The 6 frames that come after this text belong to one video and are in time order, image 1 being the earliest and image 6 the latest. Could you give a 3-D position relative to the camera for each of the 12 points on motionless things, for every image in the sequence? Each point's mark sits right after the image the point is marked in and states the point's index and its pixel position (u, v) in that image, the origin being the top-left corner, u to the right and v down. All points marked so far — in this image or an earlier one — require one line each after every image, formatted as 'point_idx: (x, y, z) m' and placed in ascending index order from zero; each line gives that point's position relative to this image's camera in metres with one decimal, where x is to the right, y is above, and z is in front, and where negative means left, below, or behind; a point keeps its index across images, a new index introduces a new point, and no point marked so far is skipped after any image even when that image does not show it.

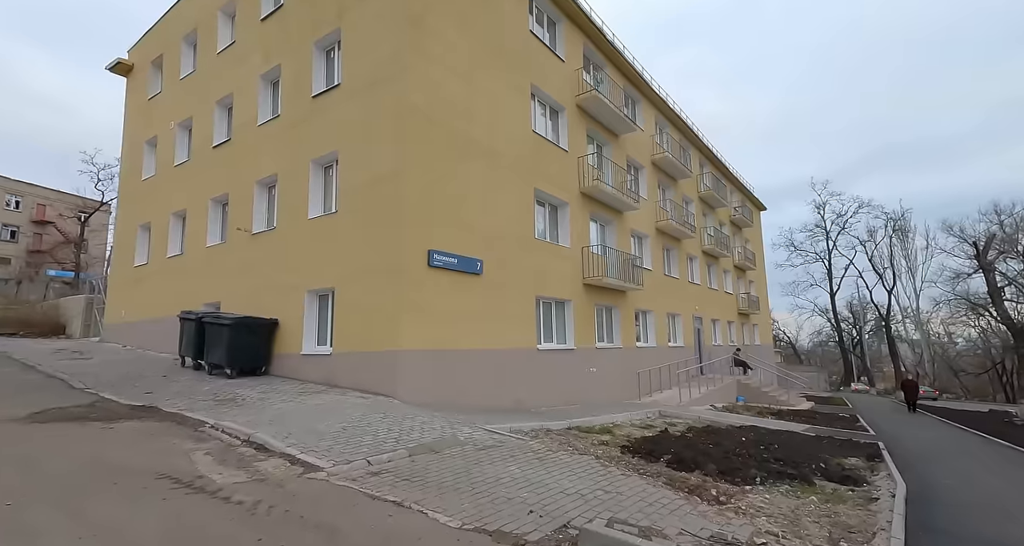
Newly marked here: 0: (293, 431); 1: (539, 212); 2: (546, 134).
0: (-2.5, -1.8, +5.5) m
1: (+0.7, +1.7, +13.2) m
2: (+1.0, +3.9, +13.5) m
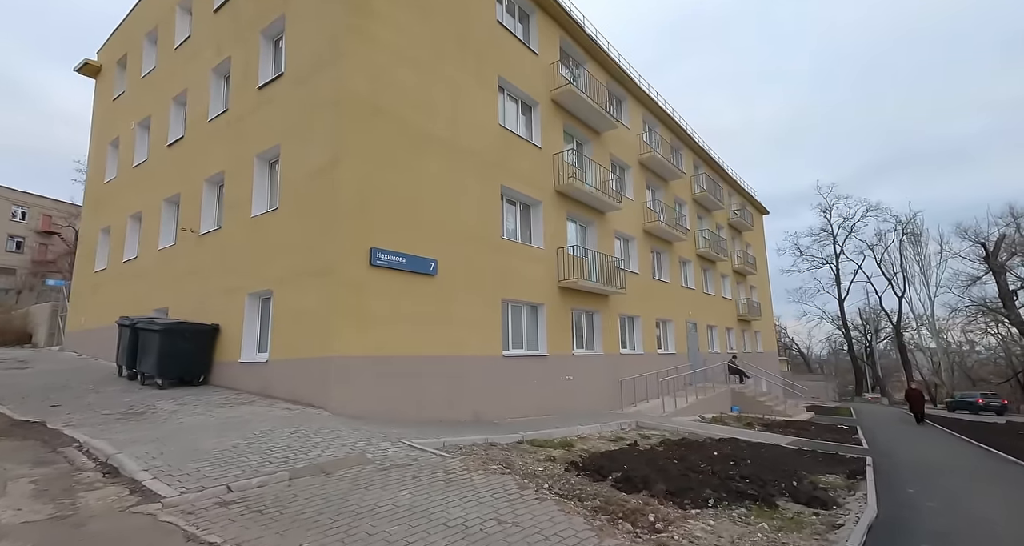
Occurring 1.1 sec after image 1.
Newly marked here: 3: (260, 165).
0: (-3.4, -1.8, +4.8) m
1: (-0.1, +1.6, +12.5) m
2: (+0.1, +3.8, +12.9) m
3: (-5.0, +2.1, +9.6) m
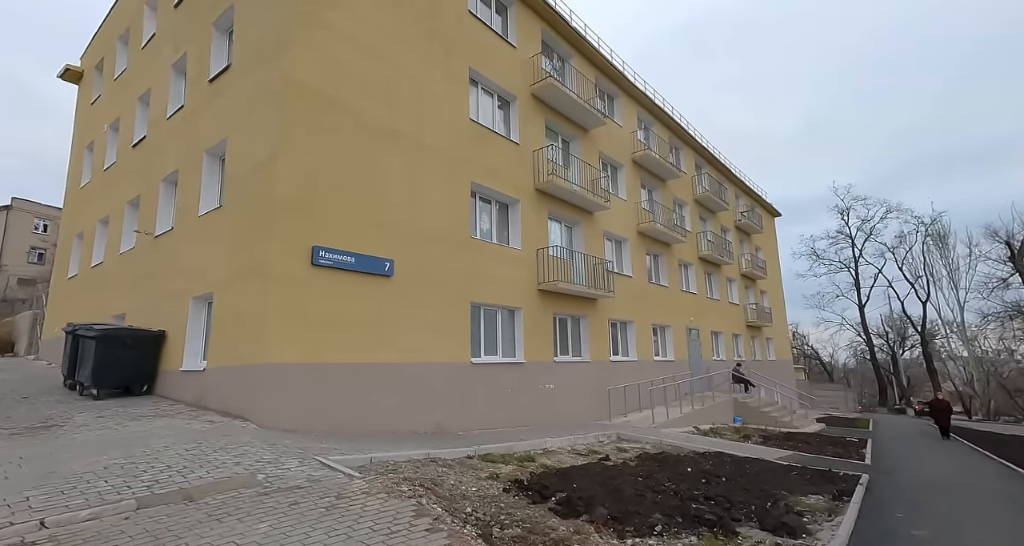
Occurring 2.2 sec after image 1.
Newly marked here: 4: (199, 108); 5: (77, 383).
0: (-4.3, -1.7, +4.3) m
1: (-0.7, +1.5, +11.9) m
2: (-0.5, +3.7, +12.3) m
3: (-5.7, +2.1, +9.1) m
4: (-6.2, +3.3, +9.6) m
5: (-7.7, -1.9, +8.6) m
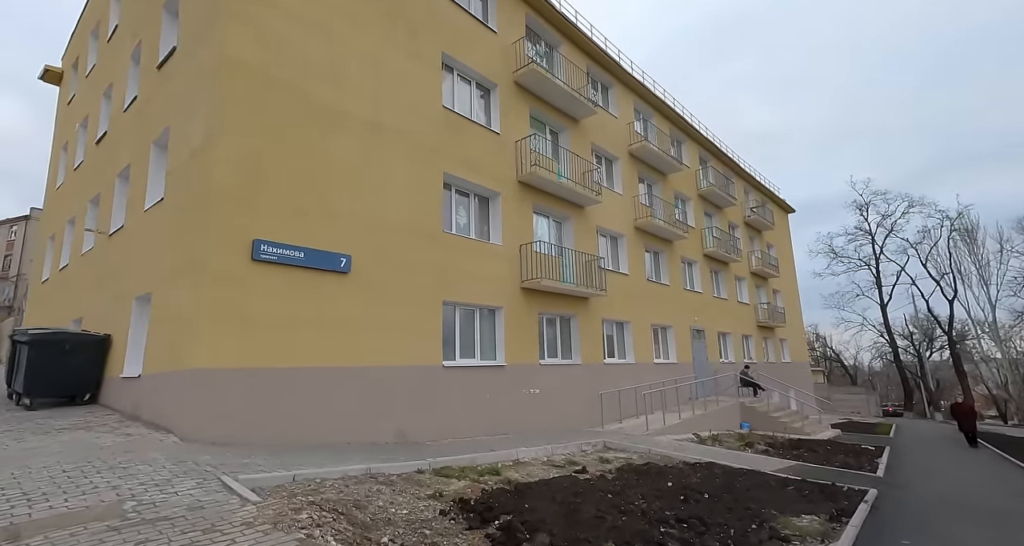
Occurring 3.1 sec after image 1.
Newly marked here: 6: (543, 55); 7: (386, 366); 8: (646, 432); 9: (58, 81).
0: (-5.0, -1.6, +3.6) m
1: (-1.2, +1.6, +11.2) m
2: (-1.0, +3.8, +11.6) m
3: (-6.3, +2.1, +8.6) m
4: (-6.8, +3.3, +9.0) m
5: (-8.2, -1.9, +8.1) m
6: (+0.9, +6.2, +13.9) m
7: (-2.2, -1.7, +8.6) m
8: (+3.3, -3.9, +11.9) m
9: (-14.6, +6.1, +15.6) m
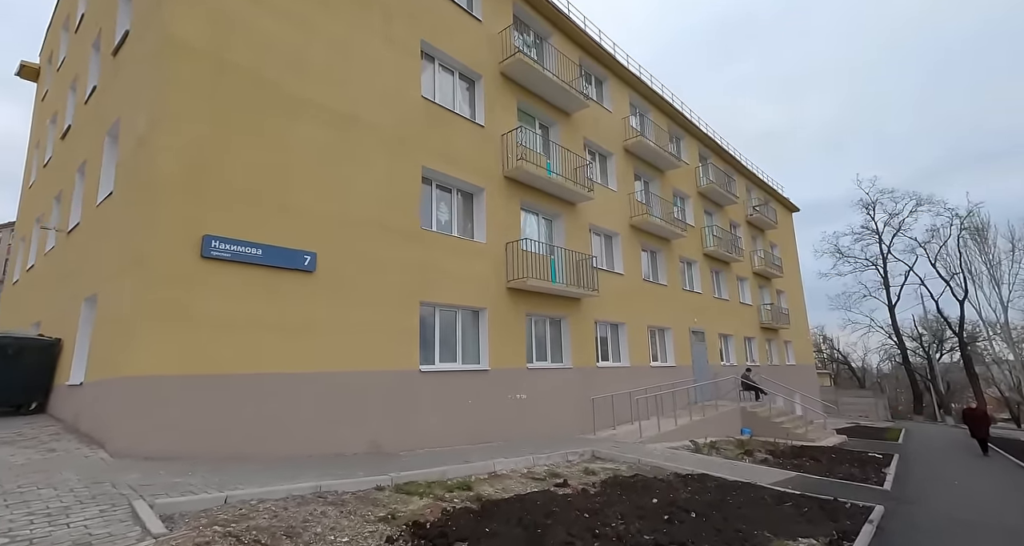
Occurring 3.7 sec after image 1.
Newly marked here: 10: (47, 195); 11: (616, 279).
0: (-5.4, -1.6, +3.1) m
1: (-1.6, +1.6, +10.7) m
2: (-1.4, +3.8, +11.0) m
3: (-6.7, +2.1, +8.1) m
4: (-7.2, +3.3, +8.6) m
5: (-8.6, -1.9, +7.6) m
6: (+0.6, +6.2, +13.3) m
7: (-2.6, -1.6, +8.1) m
8: (+3.0, -3.9, +11.2) m
9: (-14.9, +6.1, +15.2) m
10: (-10.5, +1.8, +11.1) m
11: (+3.2, -0.2, +15.0) m
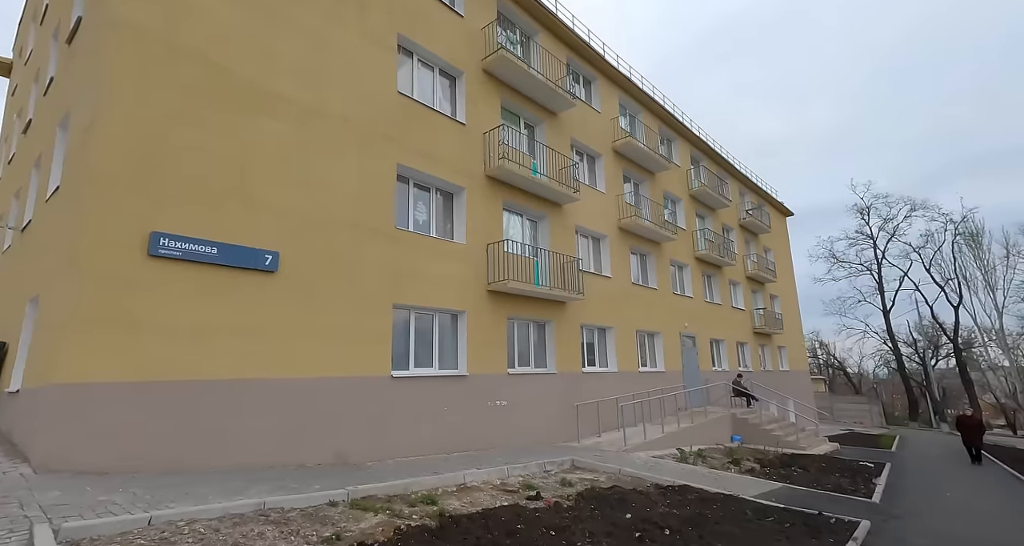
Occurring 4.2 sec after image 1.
0: (-5.8, -1.5, +2.7) m
1: (-2.0, +1.6, +10.3) m
2: (-1.8, +3.8, +10.7) m
3: (-7.1, +2.1, +7.7) m
4: (-7.6, +3.3, +8.2) m
5: (-9.0, -1.9, +7.2) m
6: (+0.1, +6.1, +13.0) m
7: (-3.0, -1.6, +7.7) m
8: (+2.5, -3.9, +10.9) m
9: (-15.3, +6.0, +14.8) m
10: (-11.0, +1.8, +10.7) m
11: (+2.8, -0.3, +14.7) m
